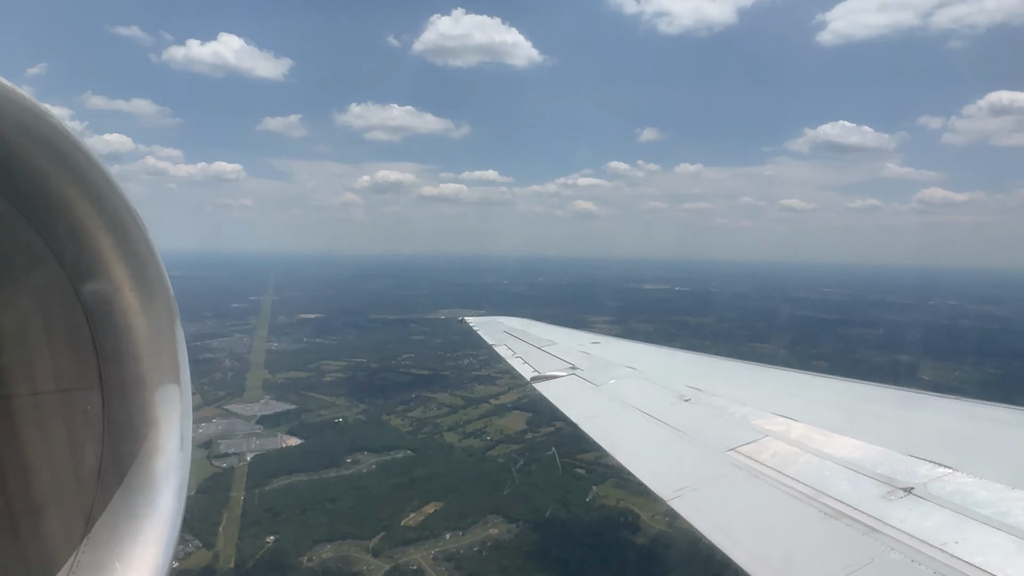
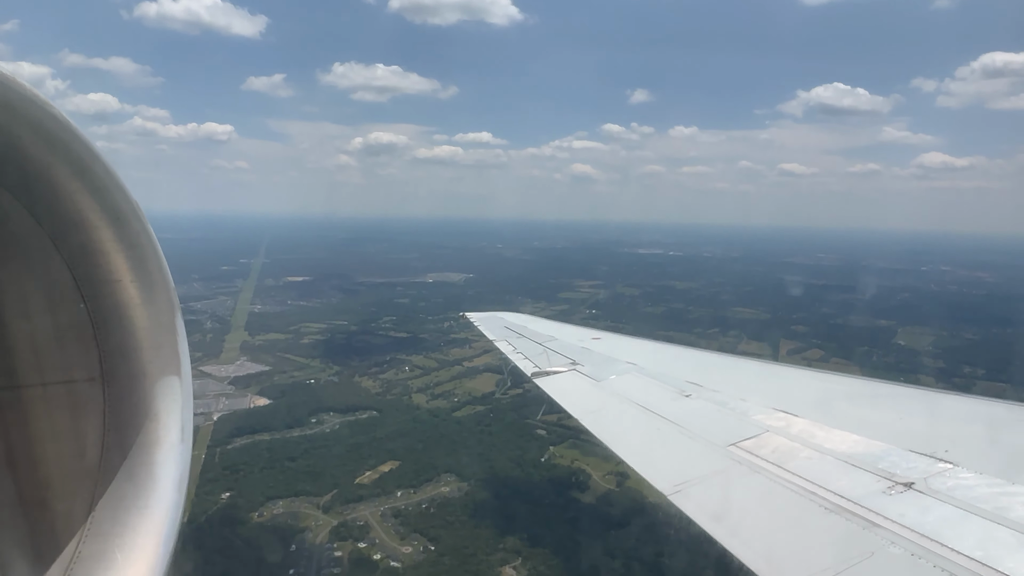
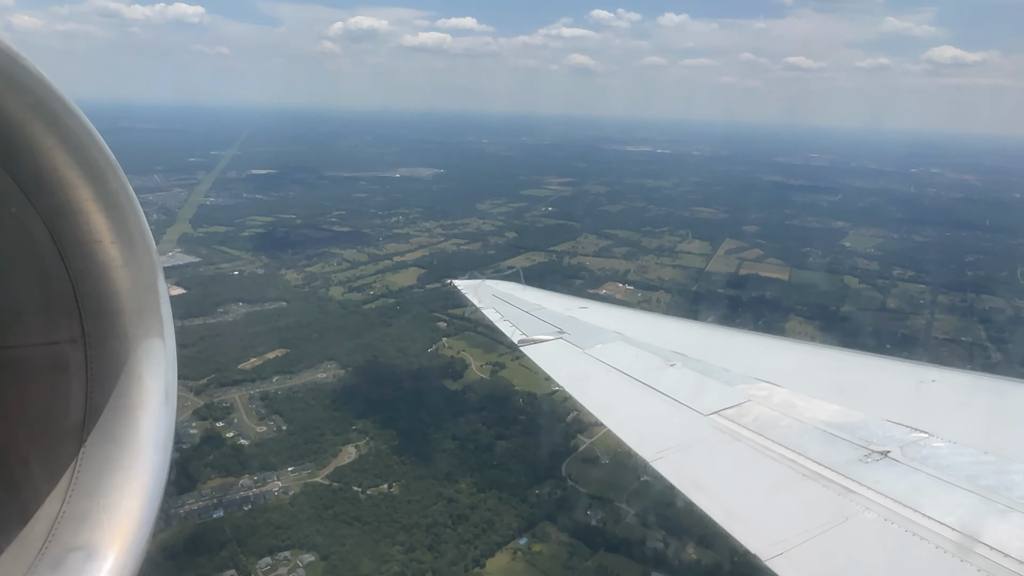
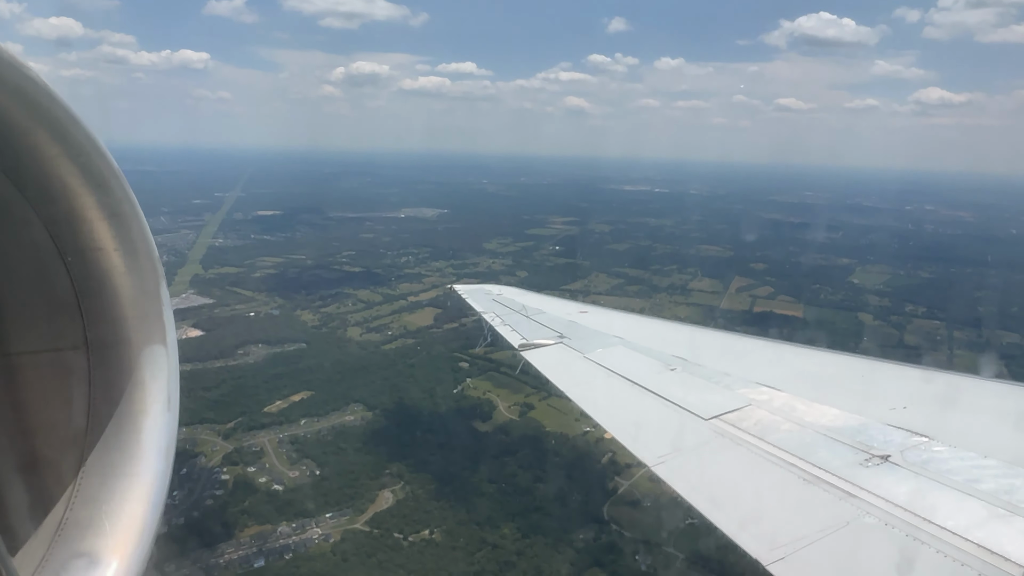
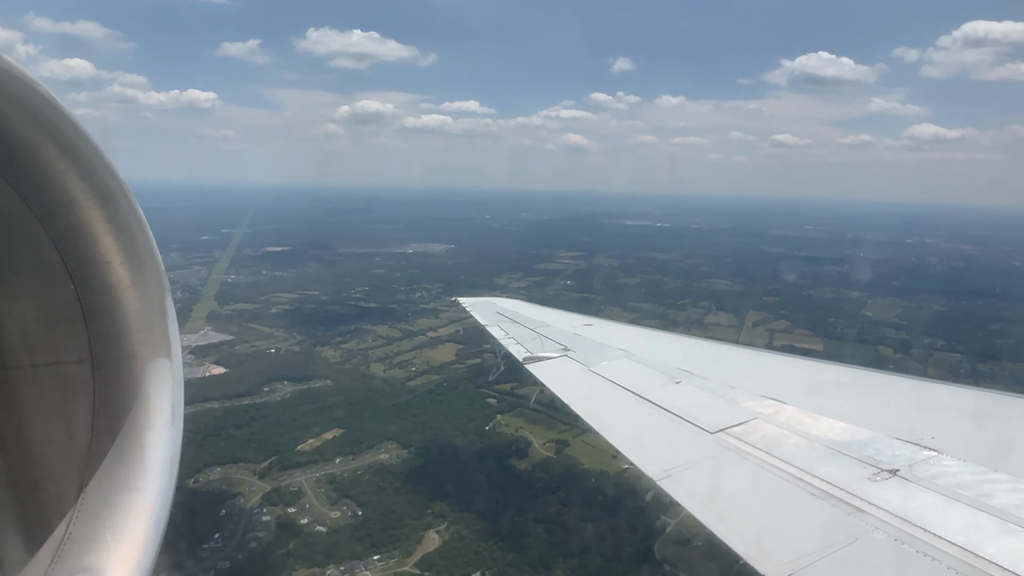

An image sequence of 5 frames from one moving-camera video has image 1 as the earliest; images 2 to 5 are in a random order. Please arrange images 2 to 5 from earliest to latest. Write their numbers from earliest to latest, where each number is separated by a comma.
2, 5, 4, 3
